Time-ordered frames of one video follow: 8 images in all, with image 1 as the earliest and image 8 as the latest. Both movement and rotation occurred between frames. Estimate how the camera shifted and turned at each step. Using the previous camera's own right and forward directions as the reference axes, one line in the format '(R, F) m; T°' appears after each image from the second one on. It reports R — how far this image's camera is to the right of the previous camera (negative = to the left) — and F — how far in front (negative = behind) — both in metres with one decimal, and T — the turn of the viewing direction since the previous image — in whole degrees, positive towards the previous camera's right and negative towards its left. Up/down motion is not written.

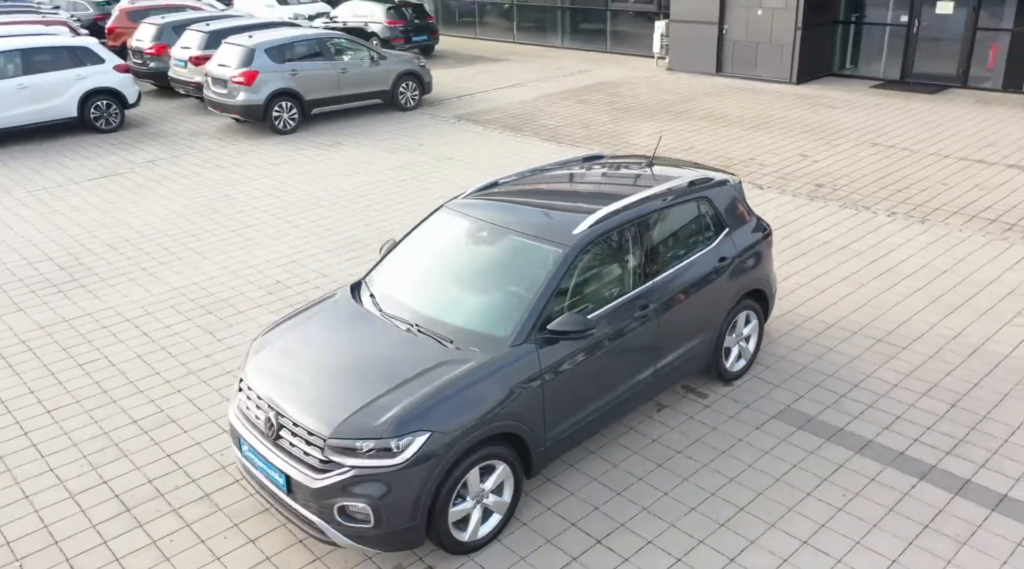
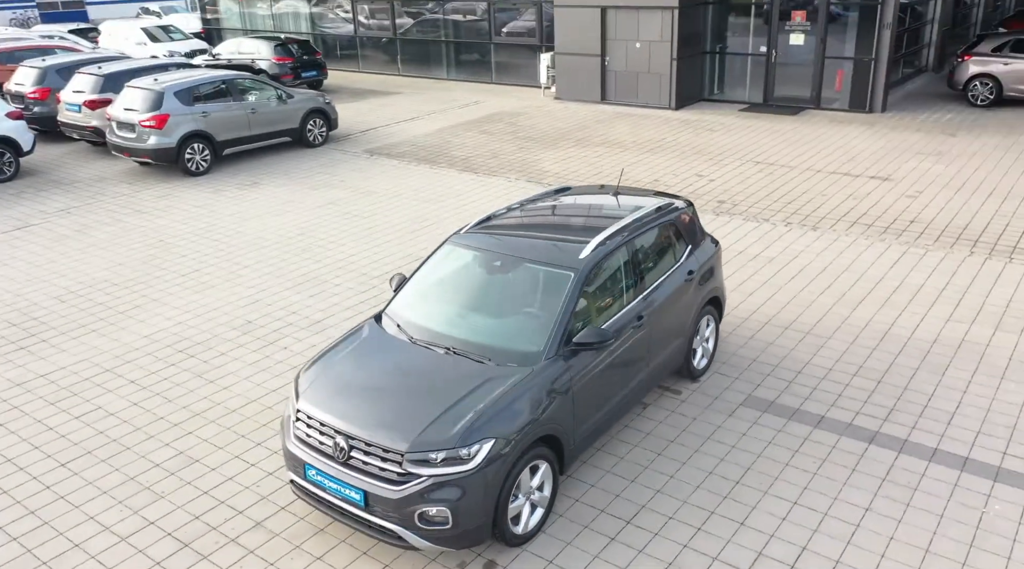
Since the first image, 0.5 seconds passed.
(-0.9, -0.6) m; +10°
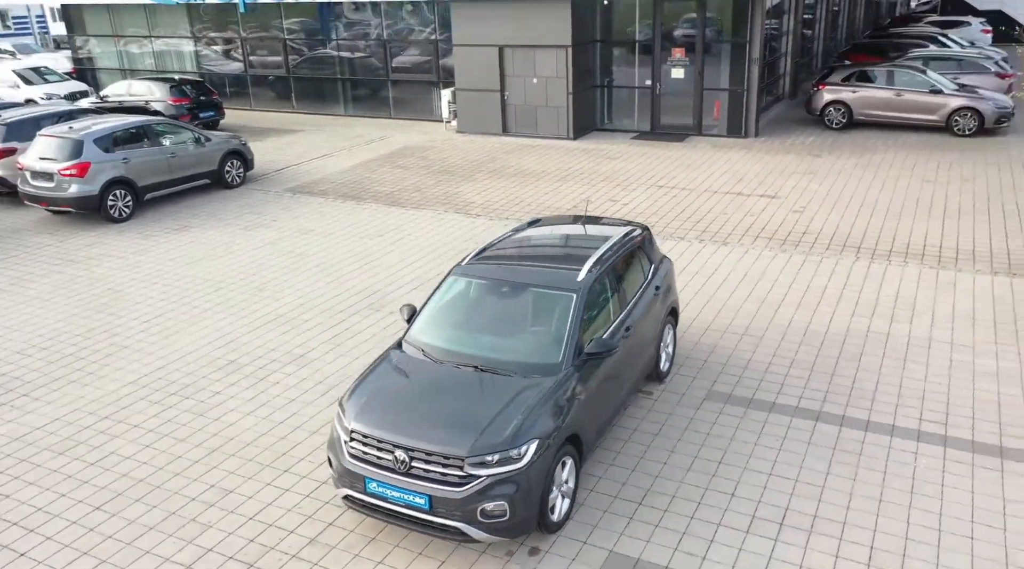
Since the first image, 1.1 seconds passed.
(-1.0, -0.7) m; +9°
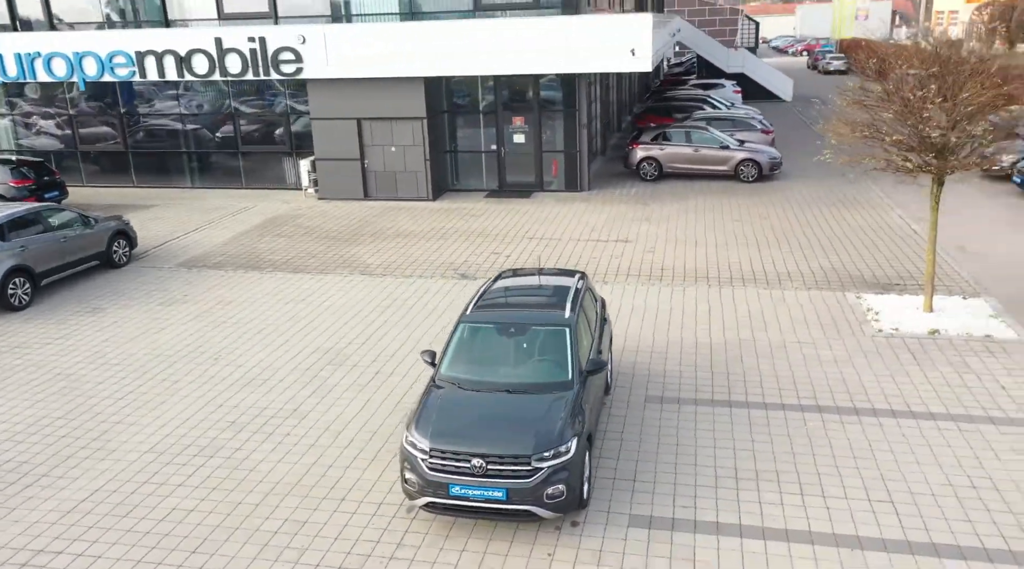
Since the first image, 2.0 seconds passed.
(-2.0, -1.5) m; +15°
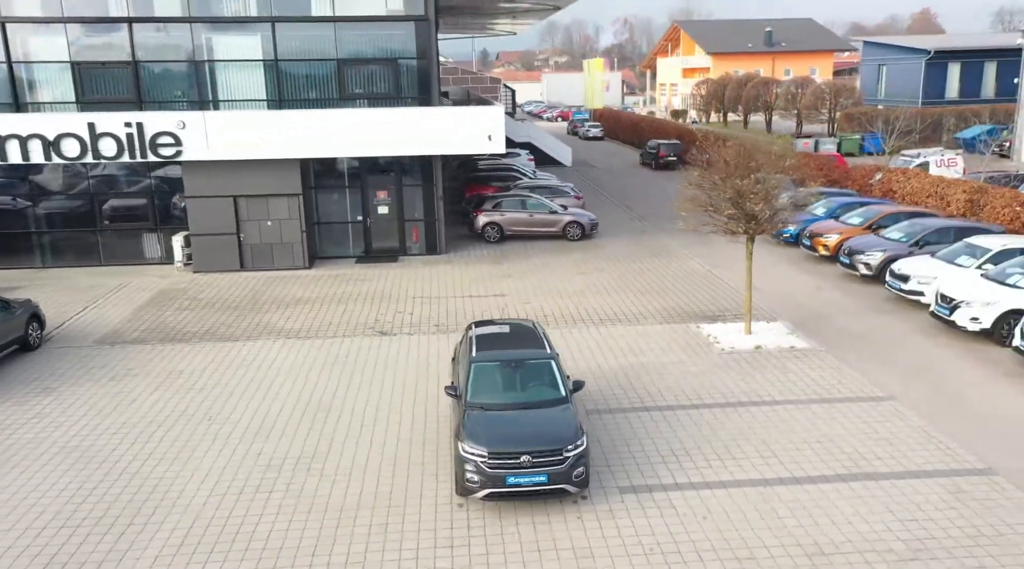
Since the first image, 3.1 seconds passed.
(-3.0, -2.3) m; +17°
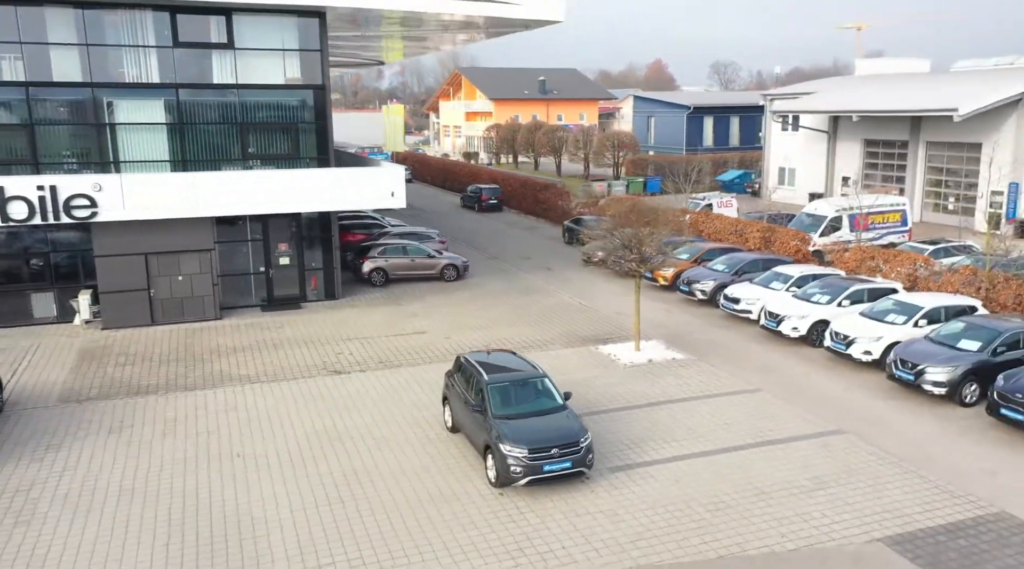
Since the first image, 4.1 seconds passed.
(-3.8, -2.5) m; +16°
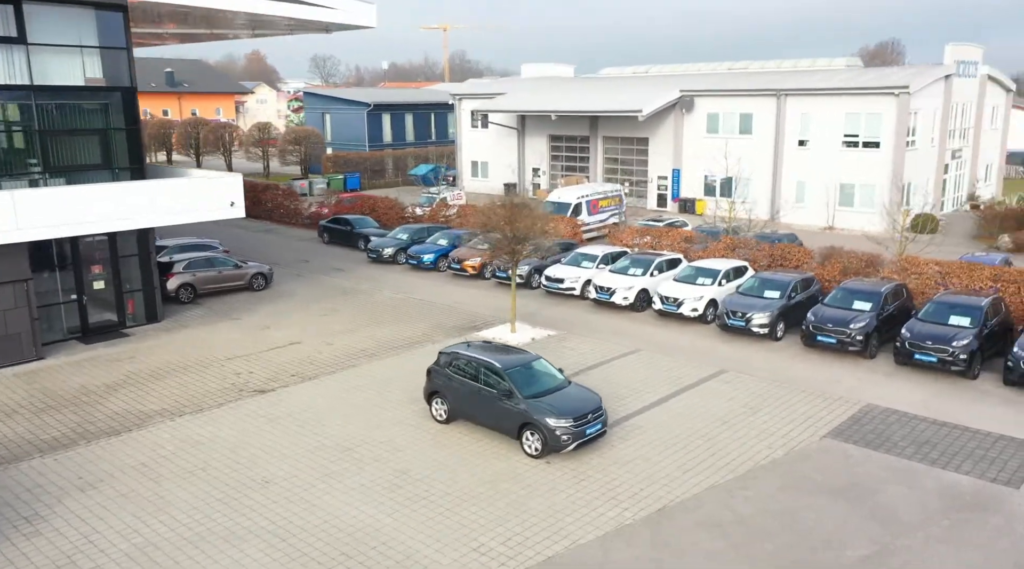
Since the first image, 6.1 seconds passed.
(-7.0, +0.2) m; +28°
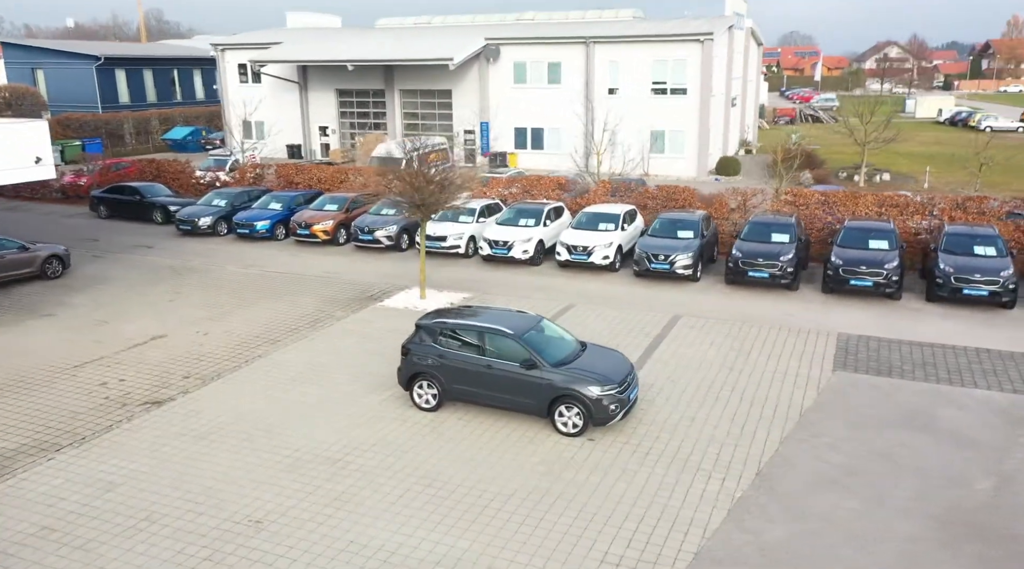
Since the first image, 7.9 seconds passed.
(-4.1, +3.5) m; +20°
